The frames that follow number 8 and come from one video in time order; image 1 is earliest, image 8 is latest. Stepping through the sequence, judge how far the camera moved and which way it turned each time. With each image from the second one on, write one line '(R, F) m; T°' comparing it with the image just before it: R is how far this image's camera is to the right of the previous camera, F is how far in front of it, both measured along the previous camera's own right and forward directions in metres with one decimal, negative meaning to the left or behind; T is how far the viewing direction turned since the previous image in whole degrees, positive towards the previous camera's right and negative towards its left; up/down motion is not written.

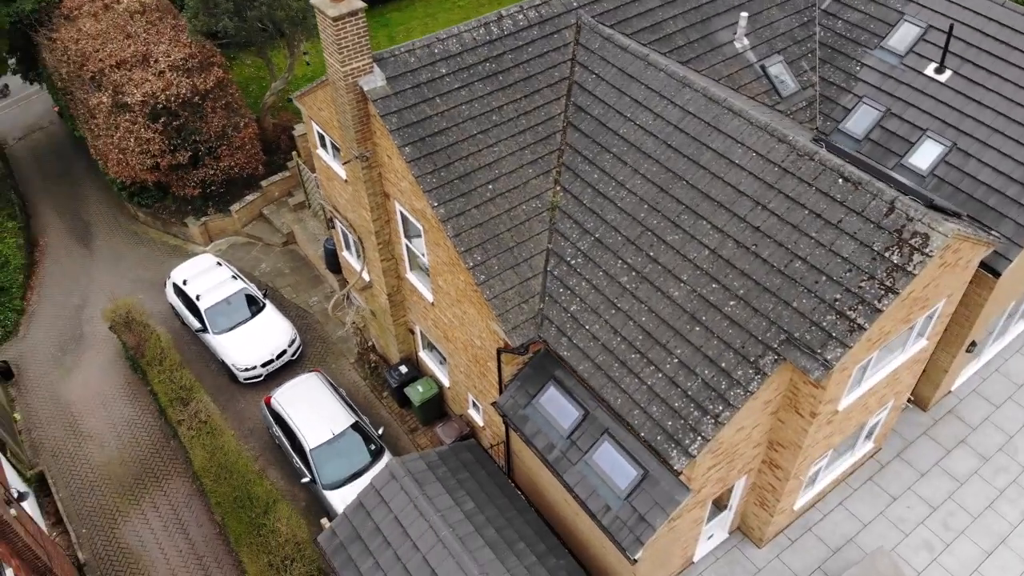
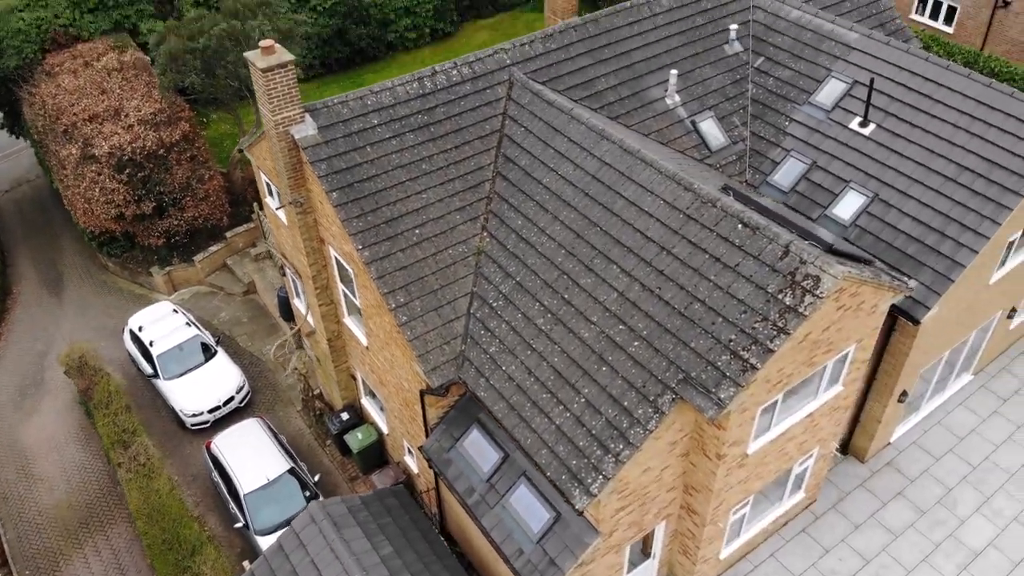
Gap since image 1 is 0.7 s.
(+1.4, -0.3) m; -1°
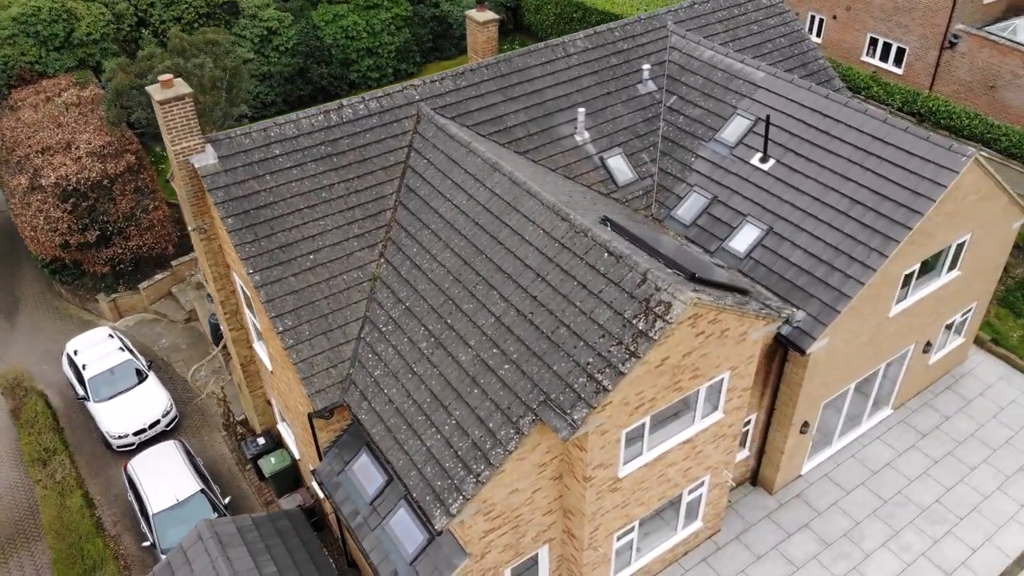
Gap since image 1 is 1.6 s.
(+2.1, -0.2) m; -1°
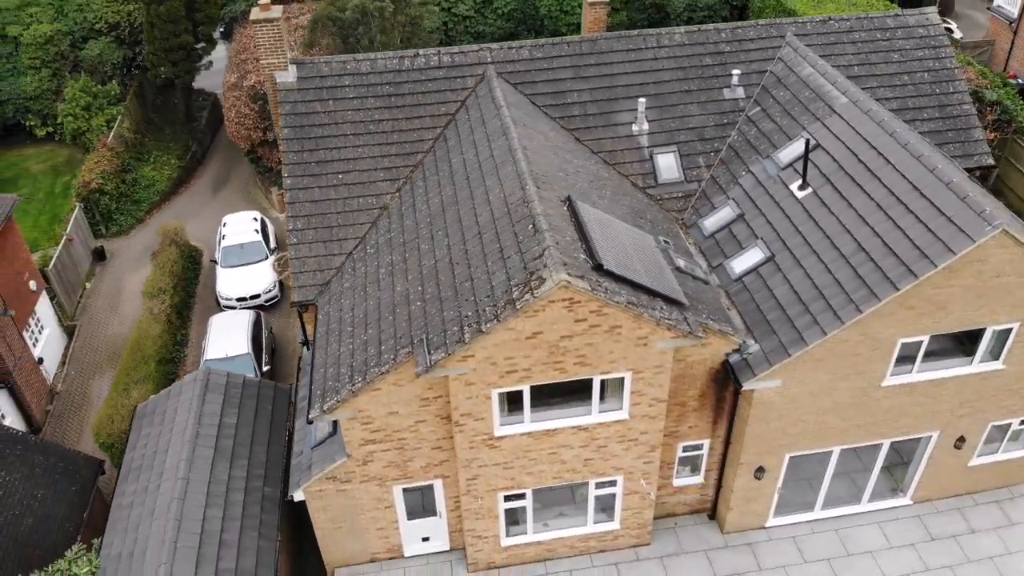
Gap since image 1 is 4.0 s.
(+5.5, +0.2) m; -20°
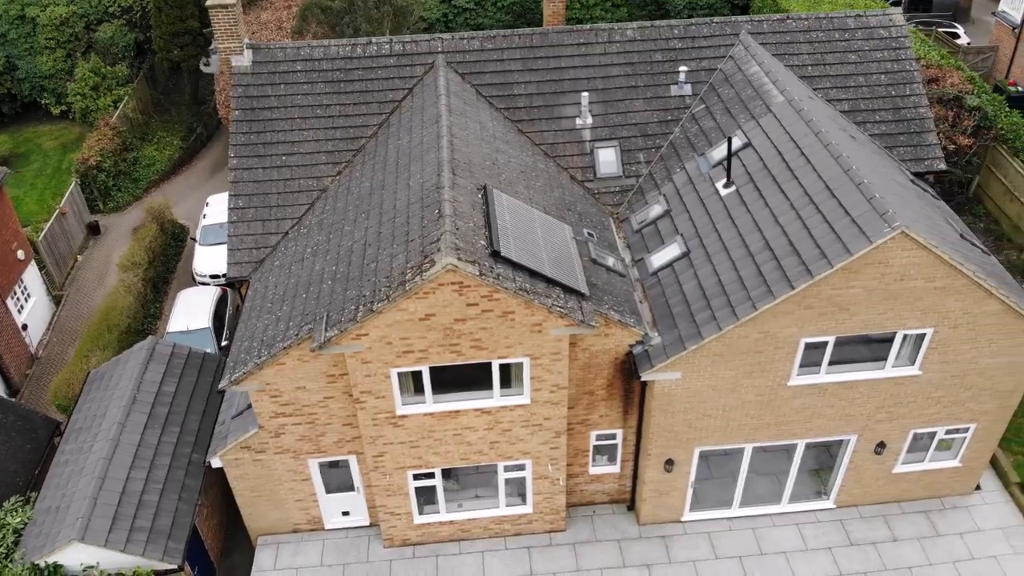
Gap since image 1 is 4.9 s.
(+2.2, -0.2) m; -4°
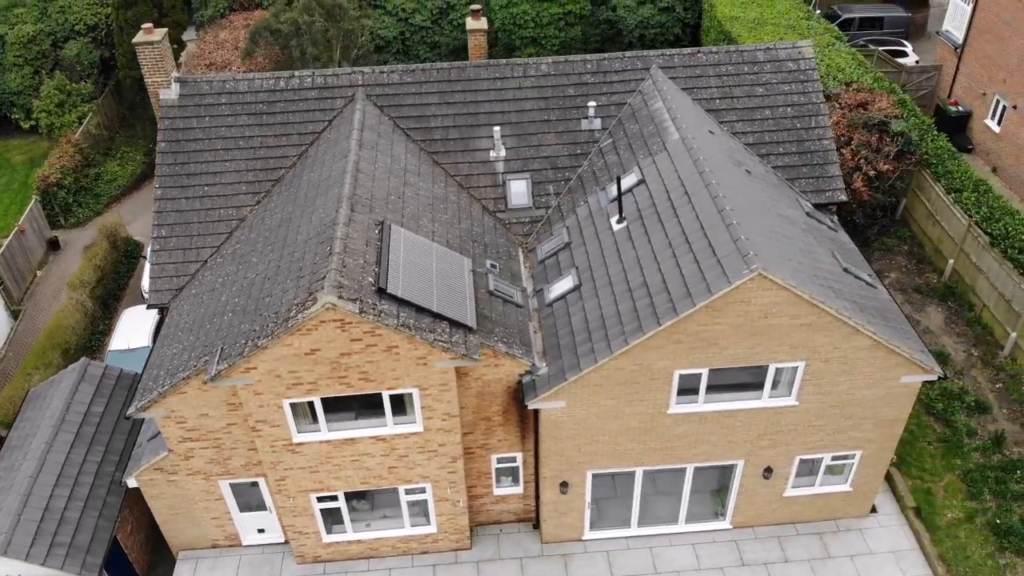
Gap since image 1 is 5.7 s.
(+1.9, -0.6) m; -1°
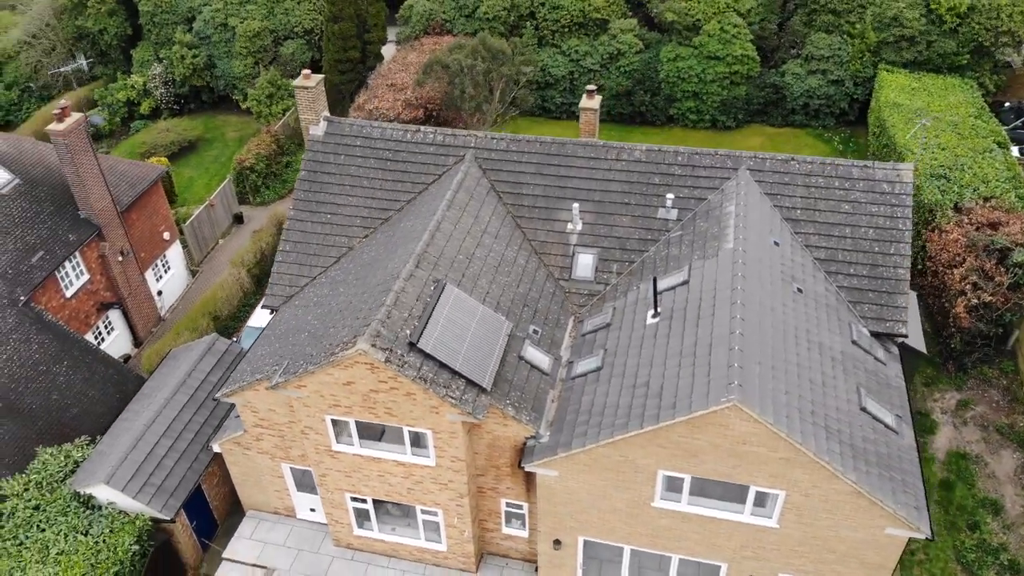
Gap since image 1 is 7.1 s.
(+3.0, -1.2) m; -14°
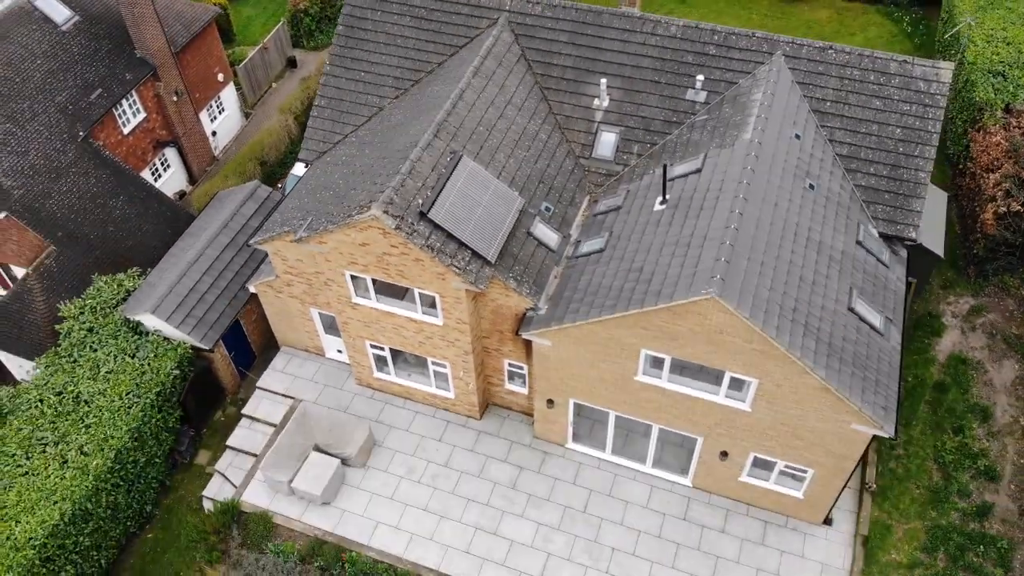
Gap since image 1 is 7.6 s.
(+1.2, -0.6) m; -4°
